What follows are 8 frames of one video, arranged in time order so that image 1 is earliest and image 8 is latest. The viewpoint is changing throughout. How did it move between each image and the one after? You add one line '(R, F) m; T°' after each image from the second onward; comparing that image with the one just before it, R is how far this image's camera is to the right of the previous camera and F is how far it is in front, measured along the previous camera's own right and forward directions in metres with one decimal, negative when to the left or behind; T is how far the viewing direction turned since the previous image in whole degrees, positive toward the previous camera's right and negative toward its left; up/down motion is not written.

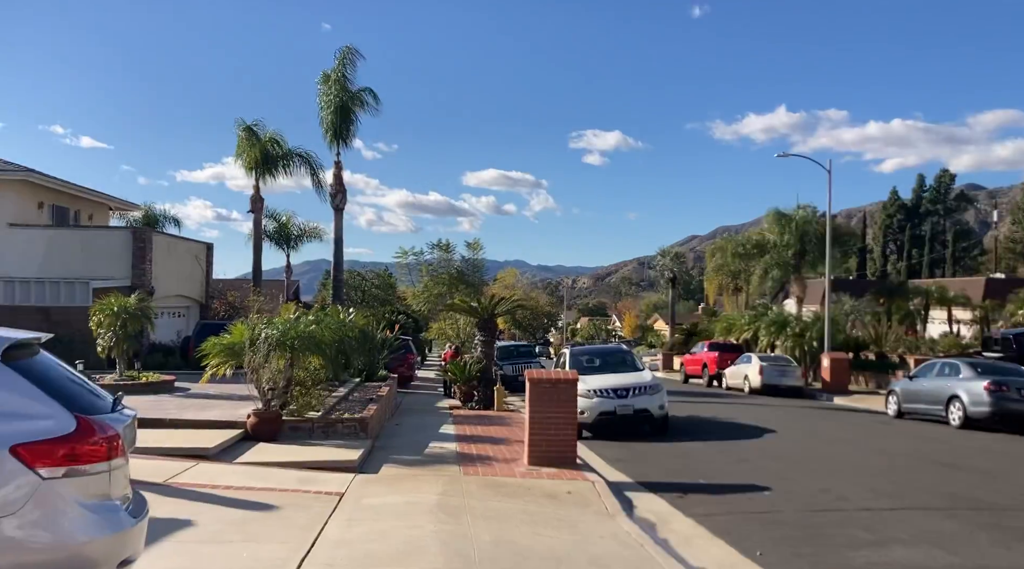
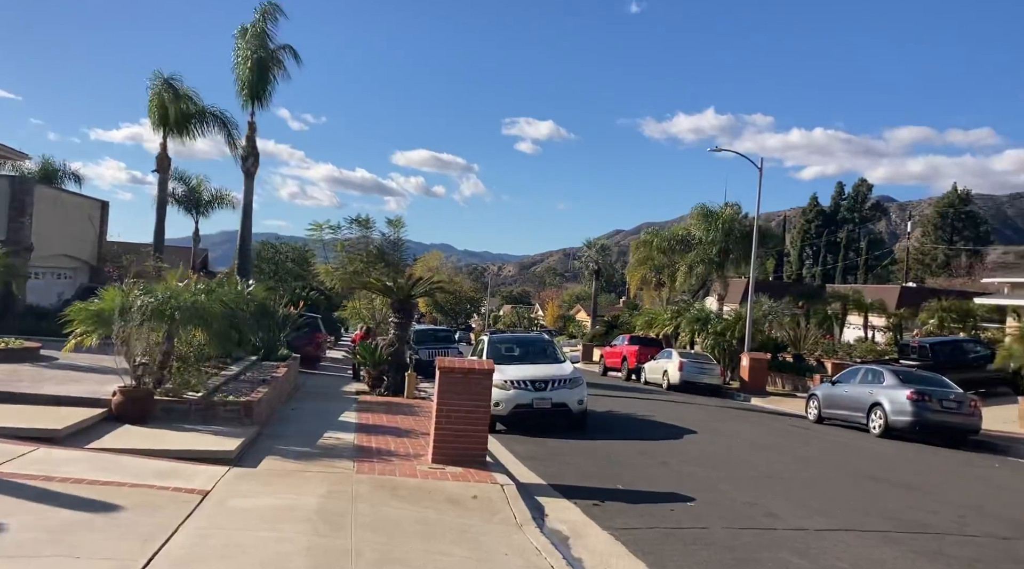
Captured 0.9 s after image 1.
(+0.1, +1.1) m; +5°
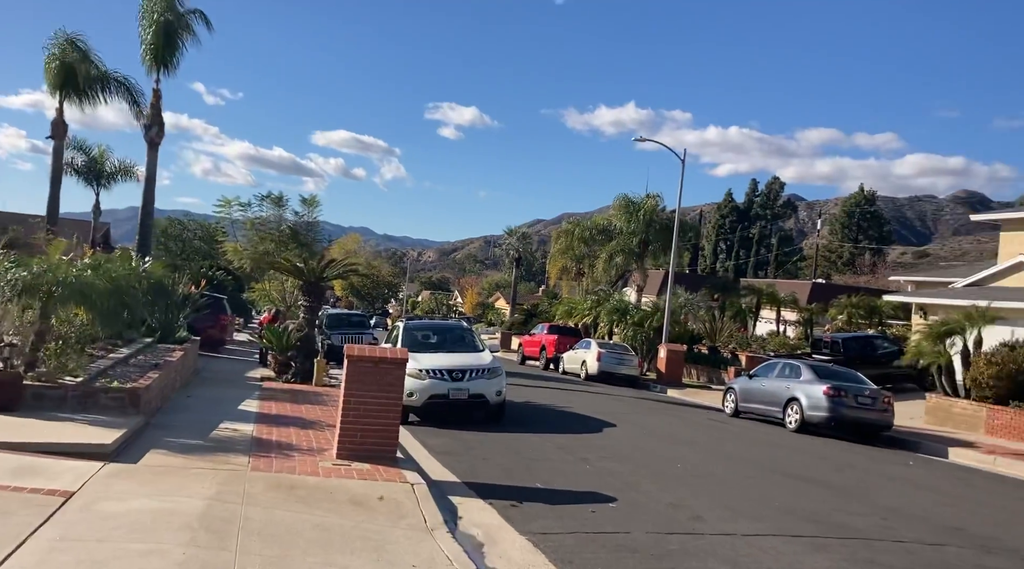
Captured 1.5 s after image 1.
(0.0, +0.7) m; +5°
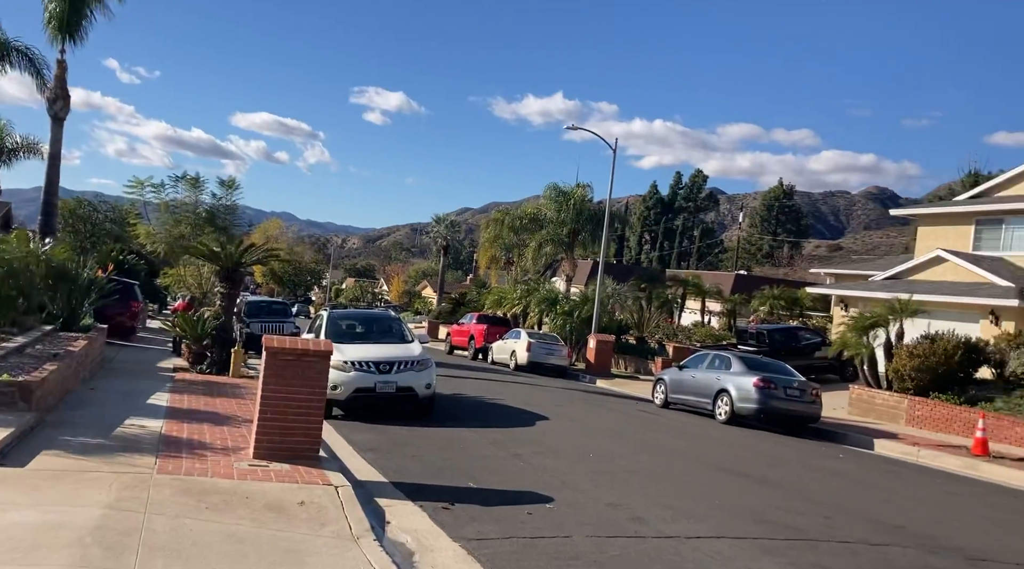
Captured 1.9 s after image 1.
(-0.1, +0.5) m; +5°
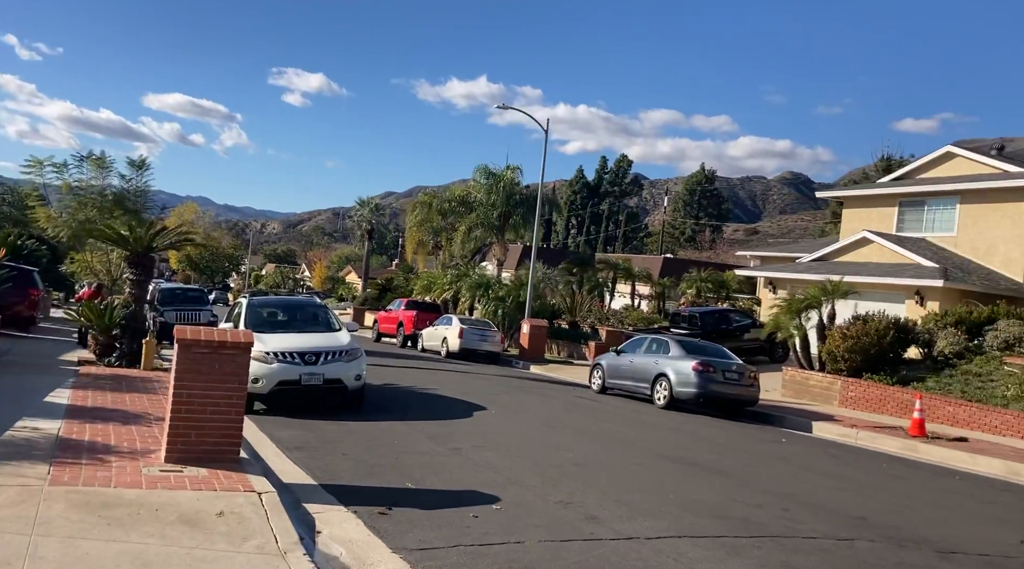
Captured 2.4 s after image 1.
(-0.1, +0.7) m; +5°
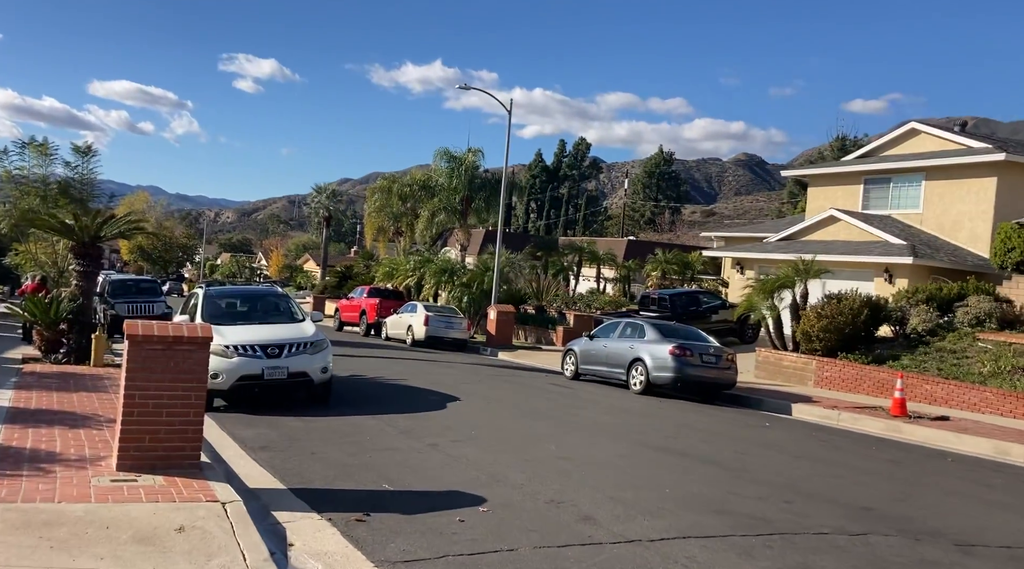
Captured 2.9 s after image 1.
(-0.2, +0.6) m; +3°
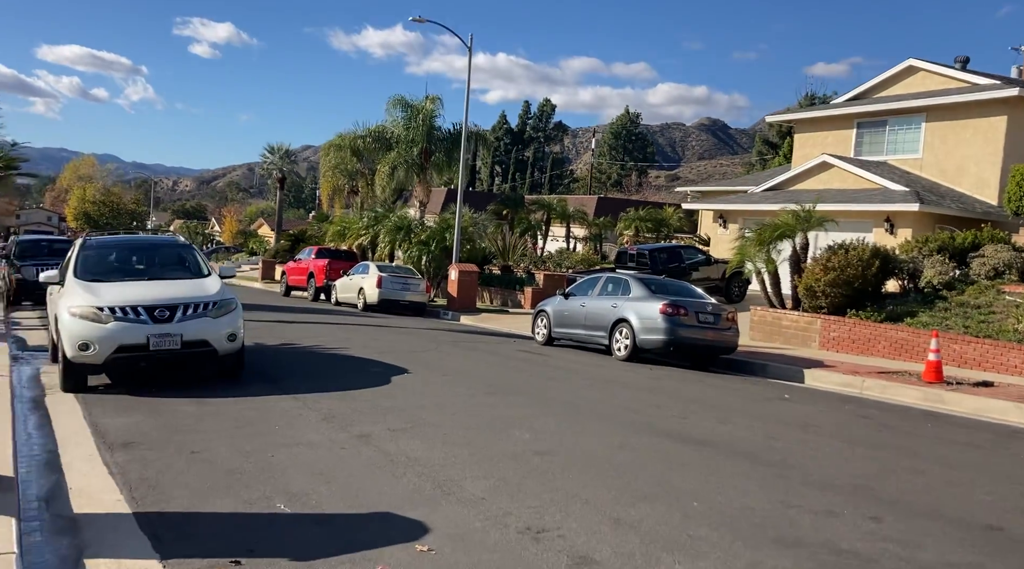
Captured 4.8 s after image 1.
(+0.1, +2.7) m; +2°
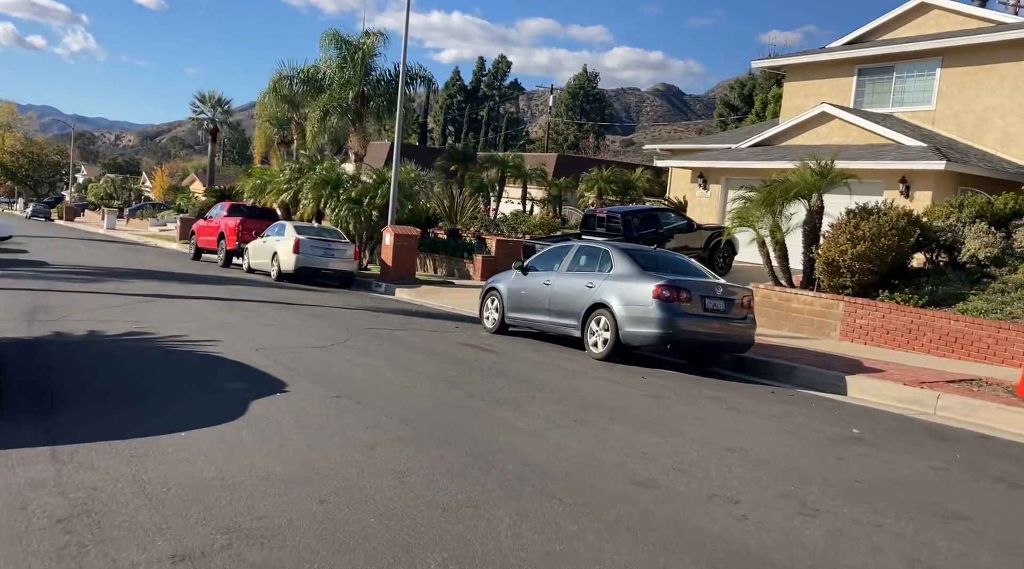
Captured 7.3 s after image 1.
(+0.2, +3.9) m; +3°
